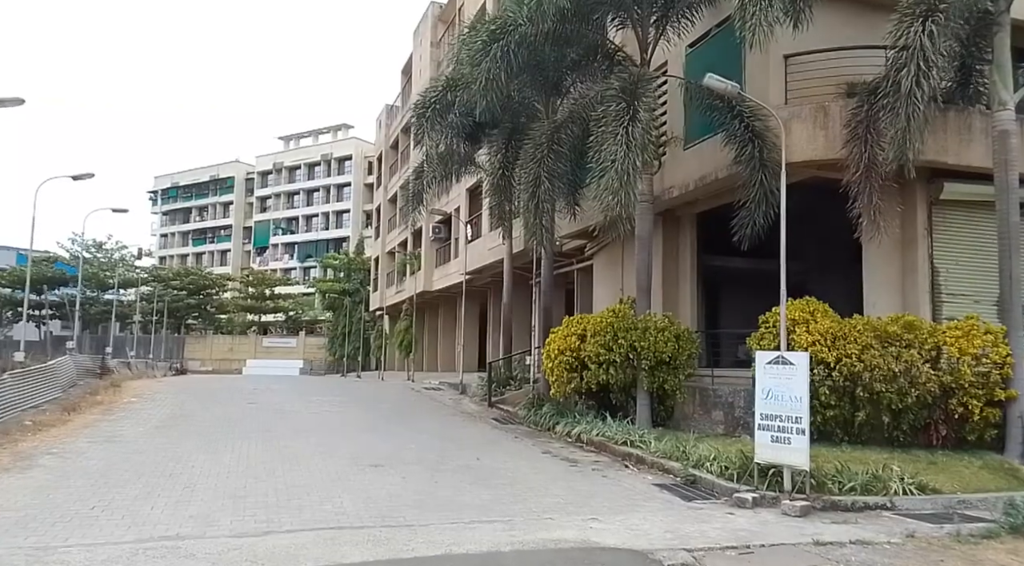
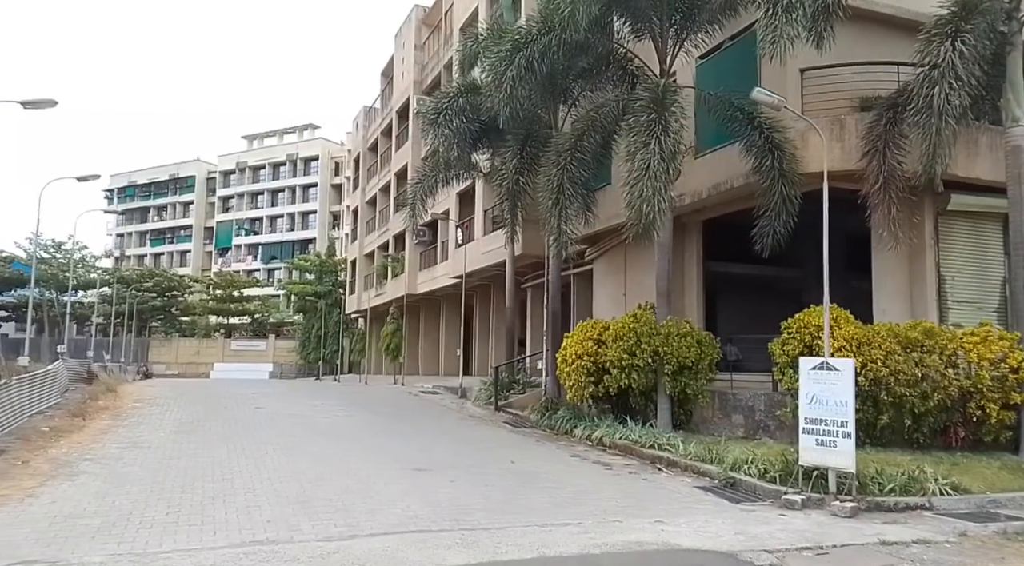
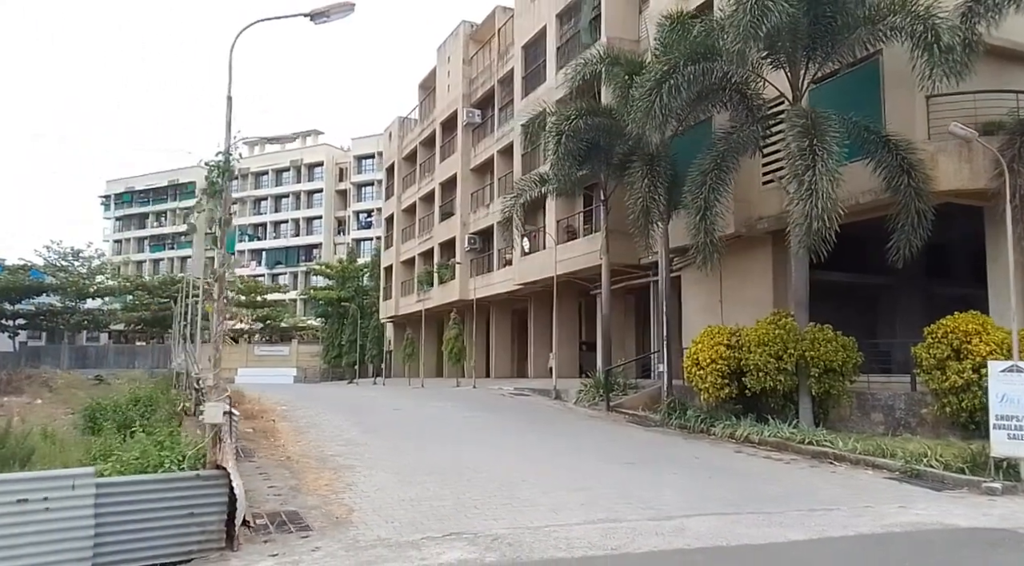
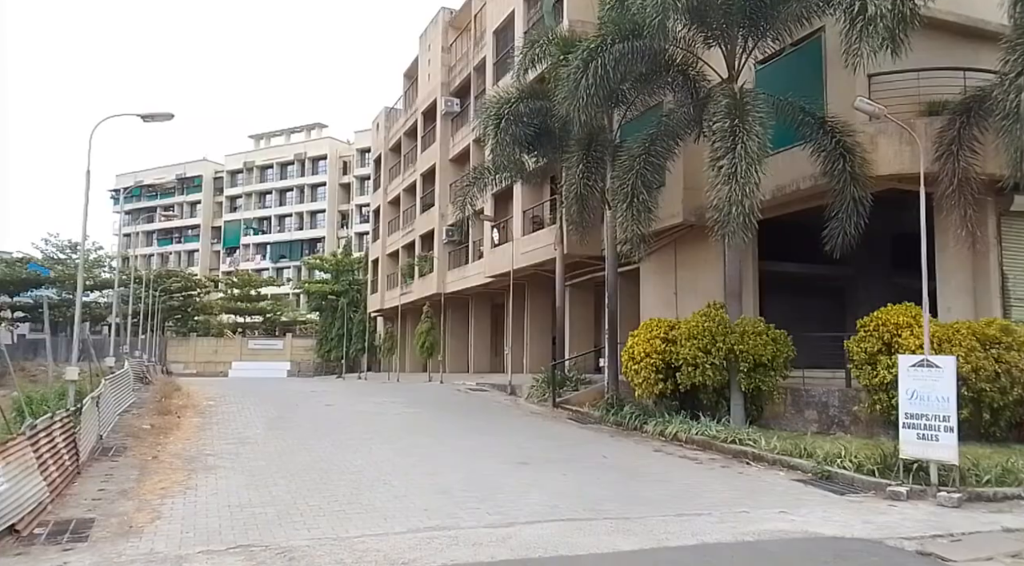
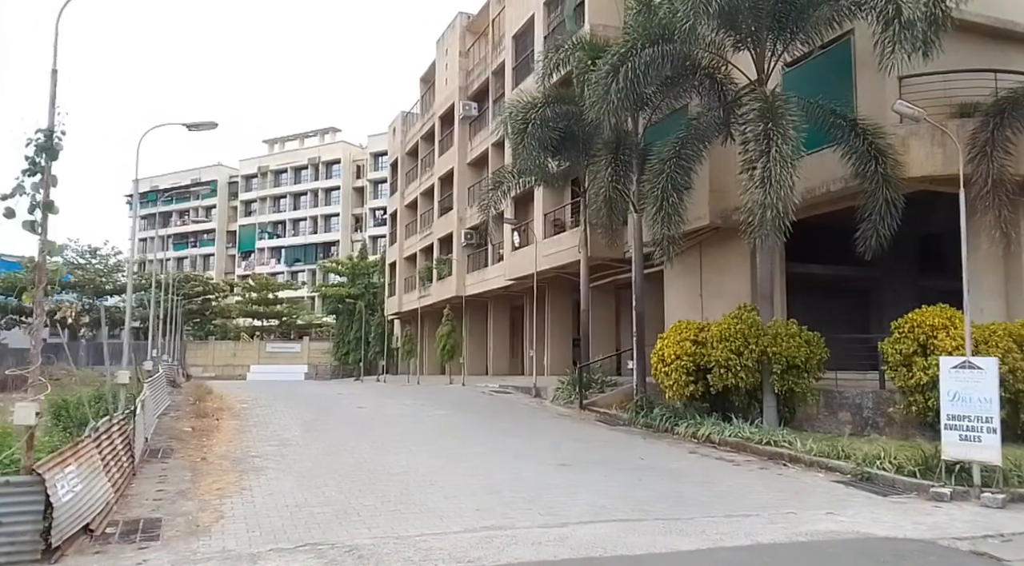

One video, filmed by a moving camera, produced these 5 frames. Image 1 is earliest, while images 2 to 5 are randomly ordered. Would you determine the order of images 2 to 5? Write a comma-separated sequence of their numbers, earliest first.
2, 4, 5, 3
